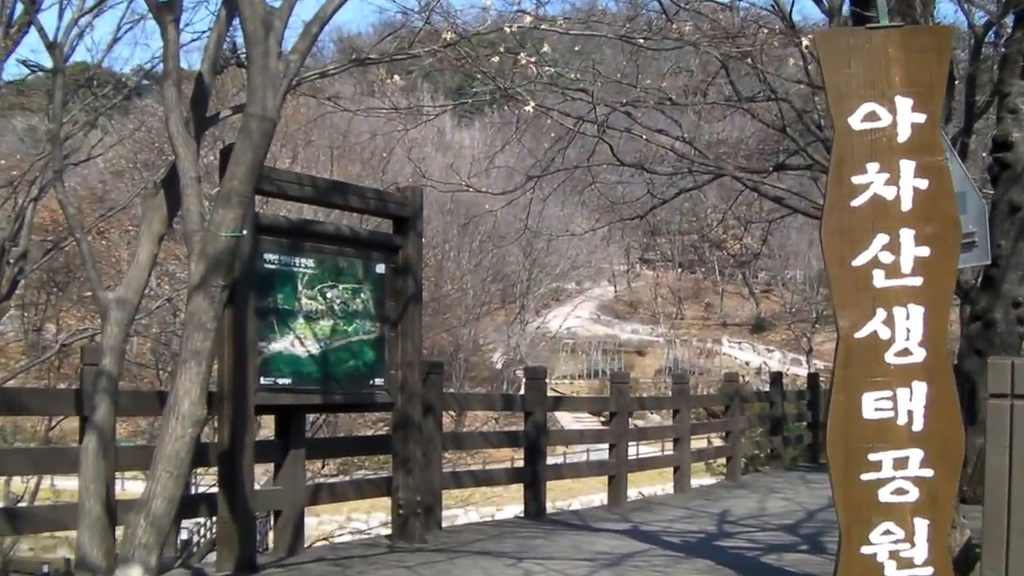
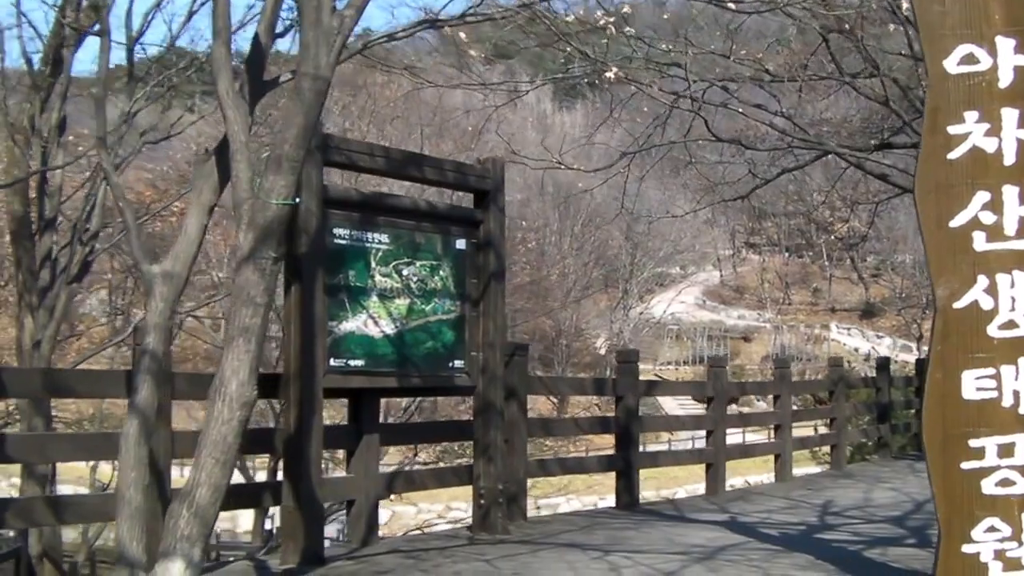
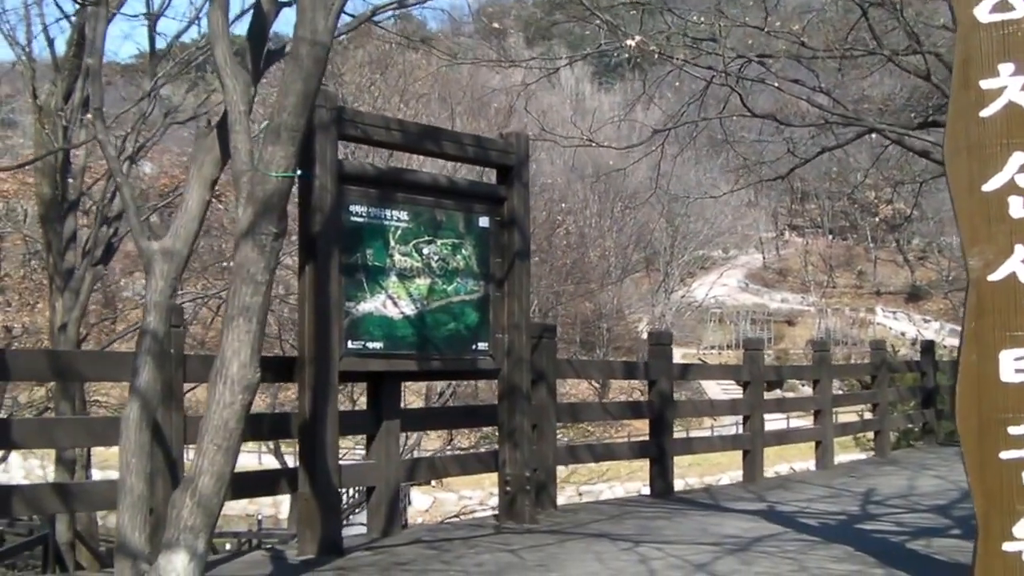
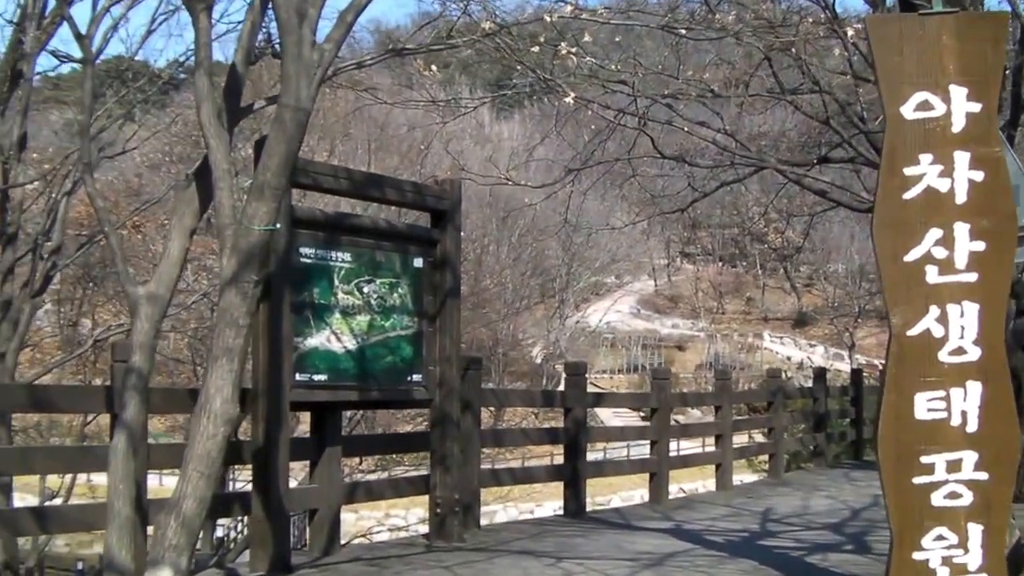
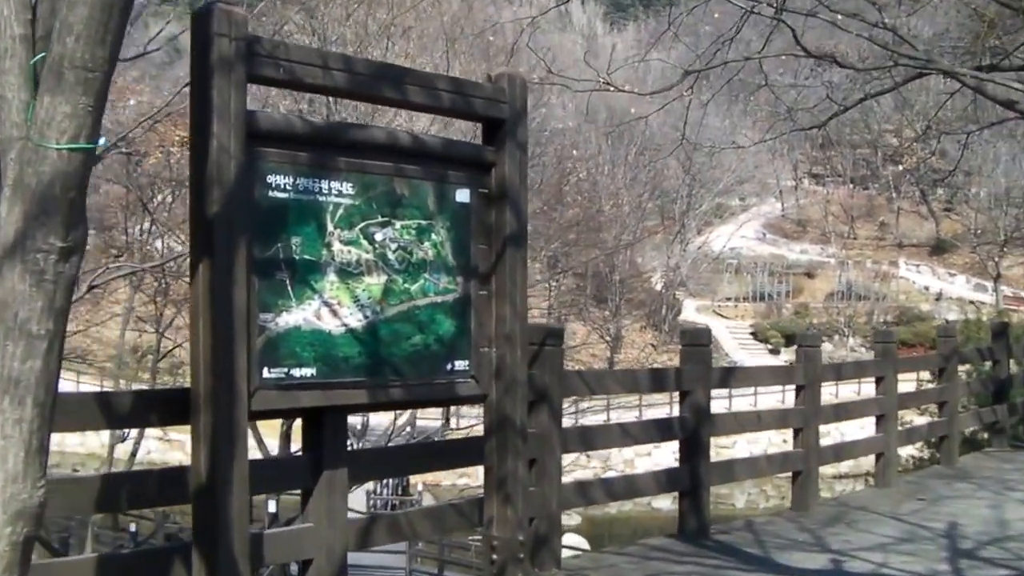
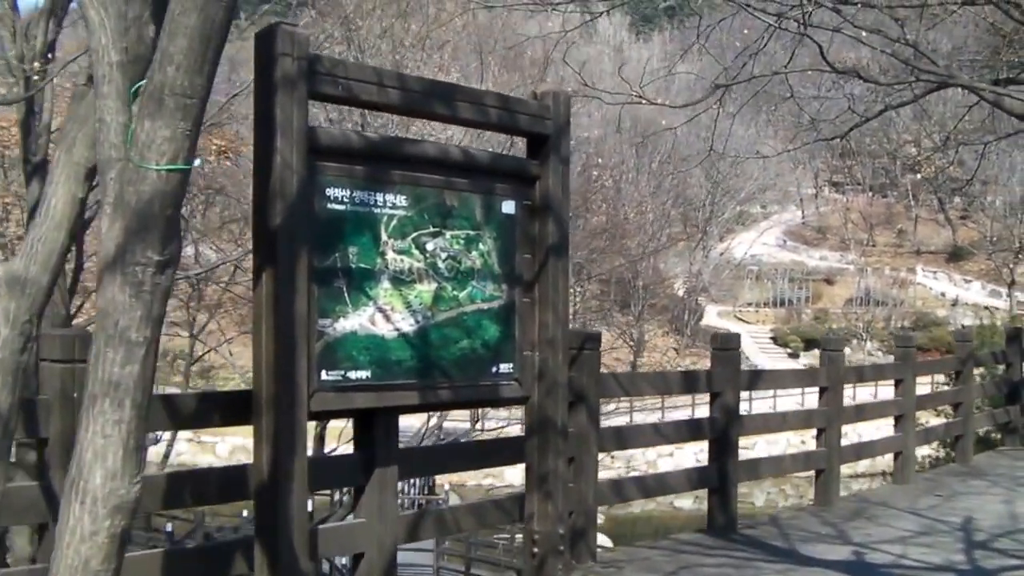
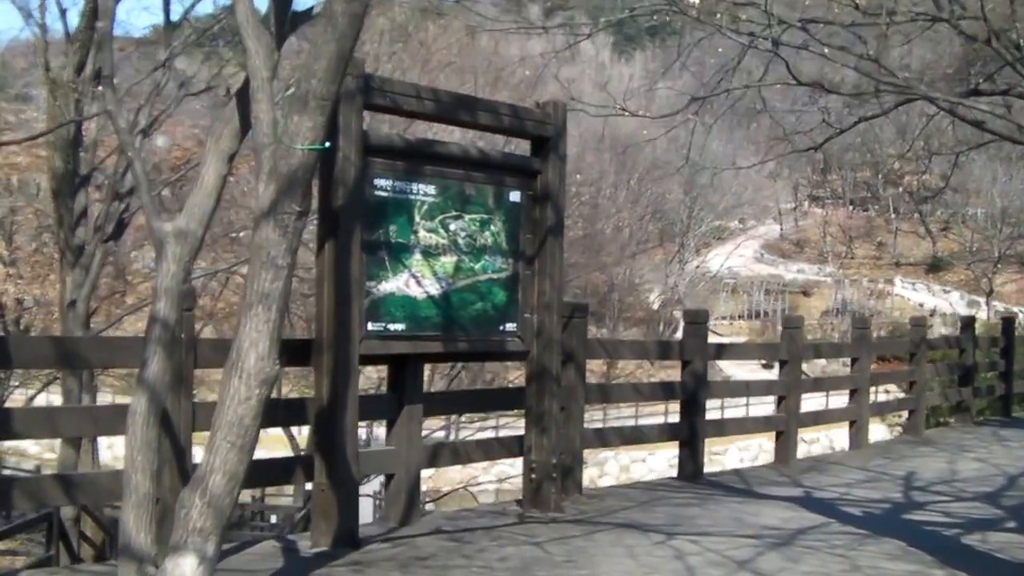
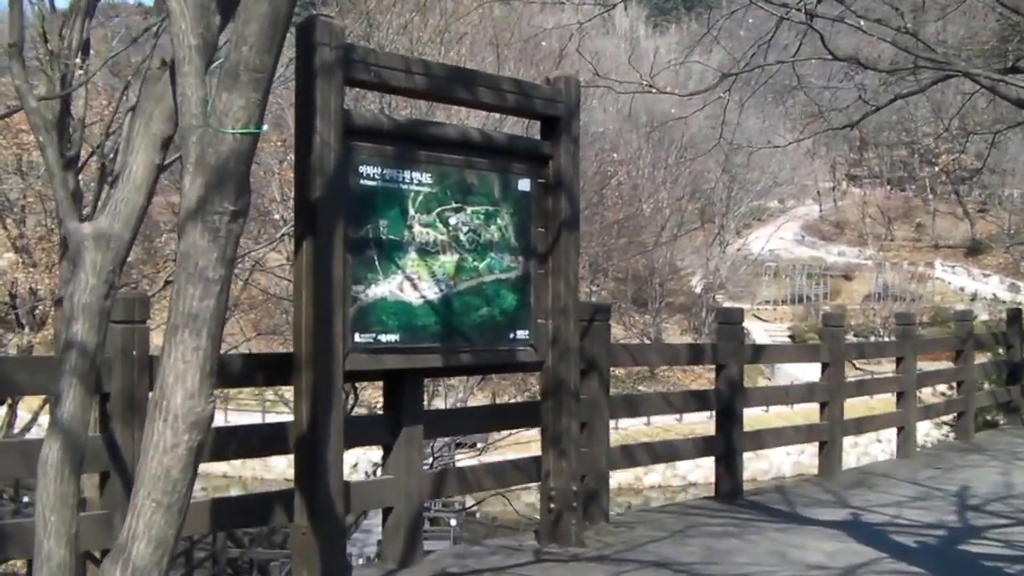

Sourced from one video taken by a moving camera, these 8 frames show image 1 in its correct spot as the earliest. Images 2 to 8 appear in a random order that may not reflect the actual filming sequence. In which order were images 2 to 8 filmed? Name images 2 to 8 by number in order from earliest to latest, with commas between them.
4, 2, 3, 7, 8, 6, 5
